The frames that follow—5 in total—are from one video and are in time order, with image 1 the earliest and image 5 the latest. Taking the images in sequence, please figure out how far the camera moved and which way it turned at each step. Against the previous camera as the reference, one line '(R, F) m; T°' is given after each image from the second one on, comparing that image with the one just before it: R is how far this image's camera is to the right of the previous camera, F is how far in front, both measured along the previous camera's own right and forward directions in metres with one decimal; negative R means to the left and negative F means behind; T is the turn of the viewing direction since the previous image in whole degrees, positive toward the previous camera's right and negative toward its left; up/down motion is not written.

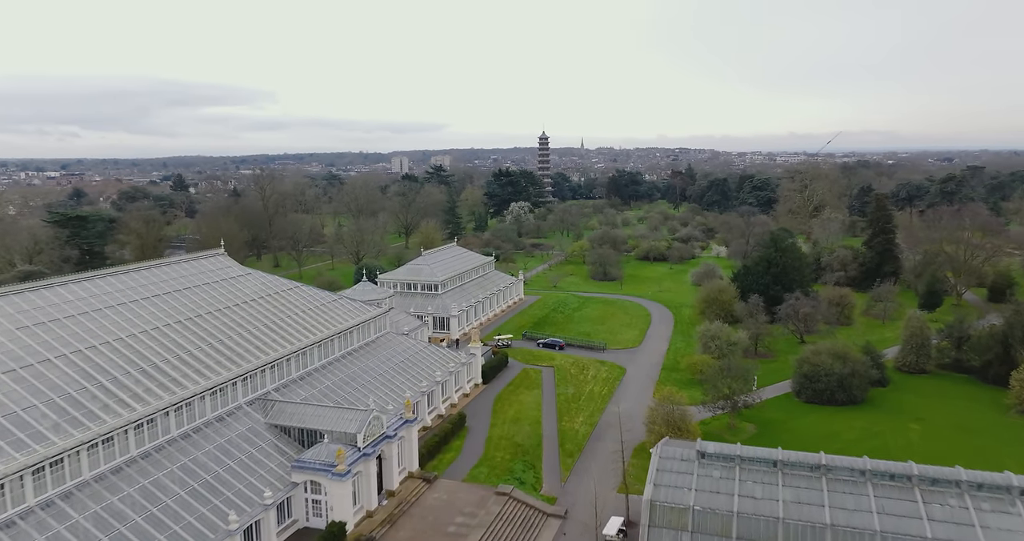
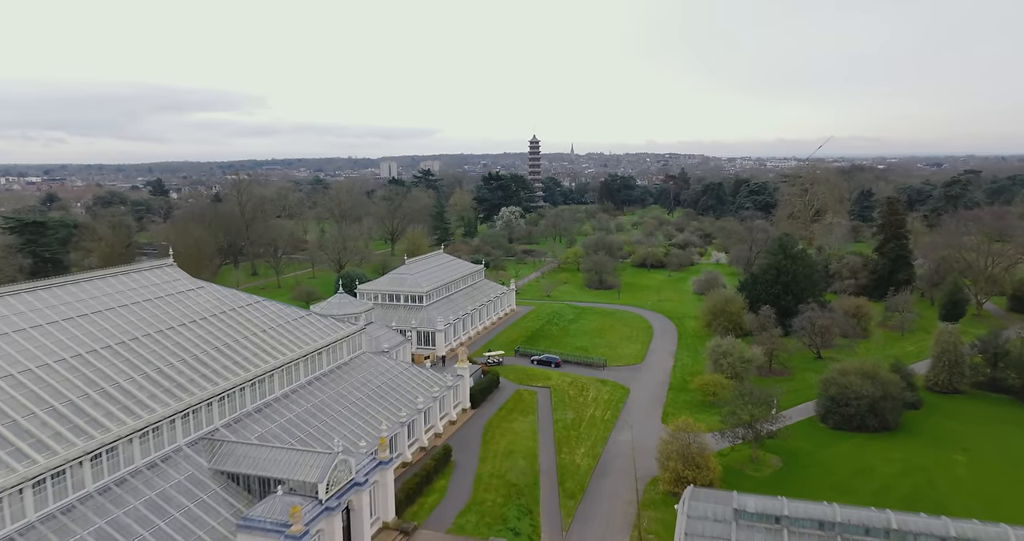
(-0.1, +5.2) m; +1°
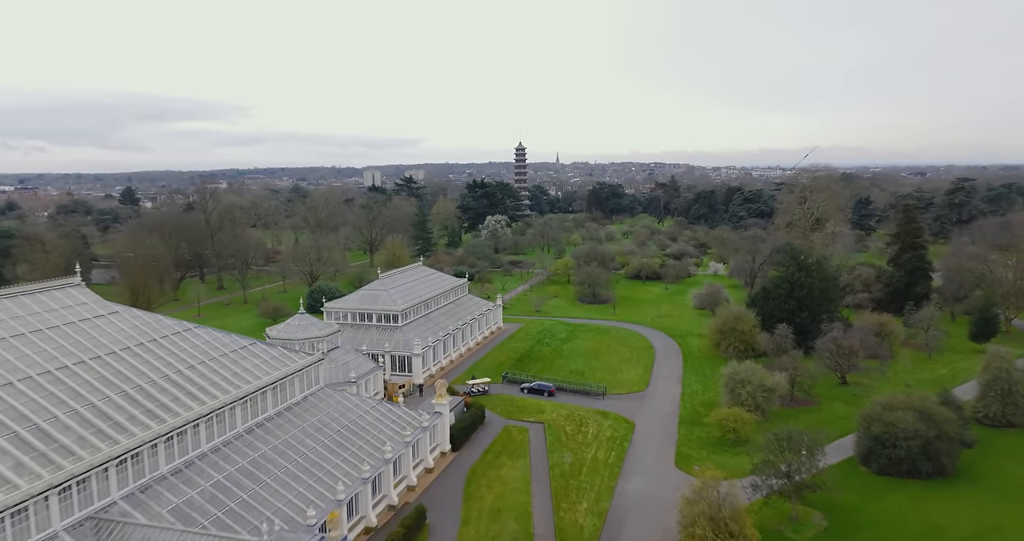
(-0.1, +6.6) m; +1°
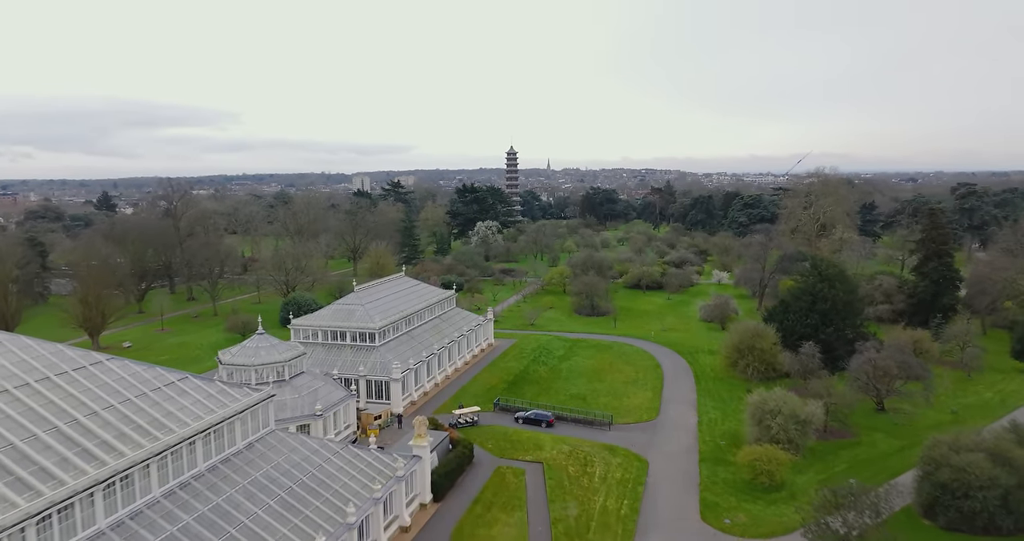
(-0.1, +6.1) m; +1°
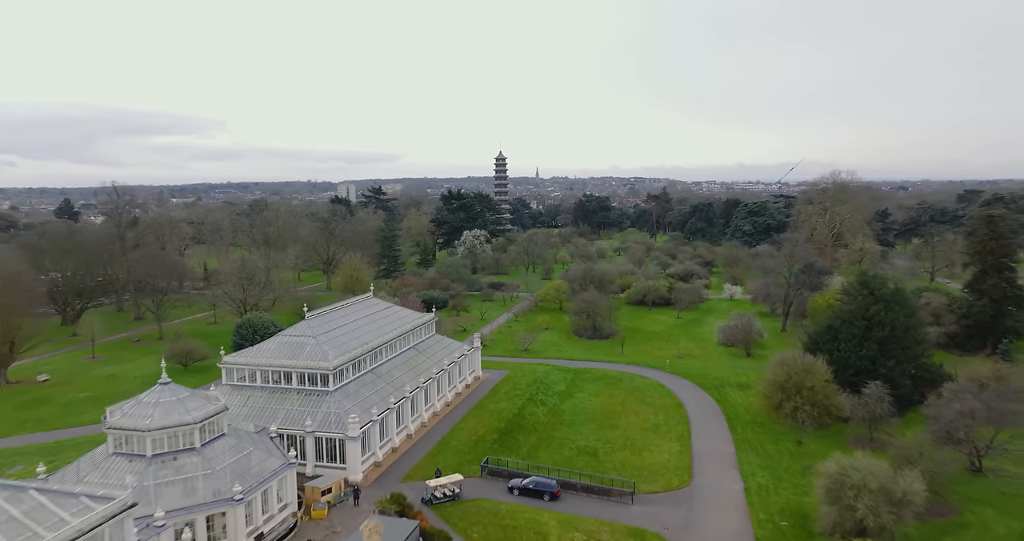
(-0.2, +9.8) m; +1°
